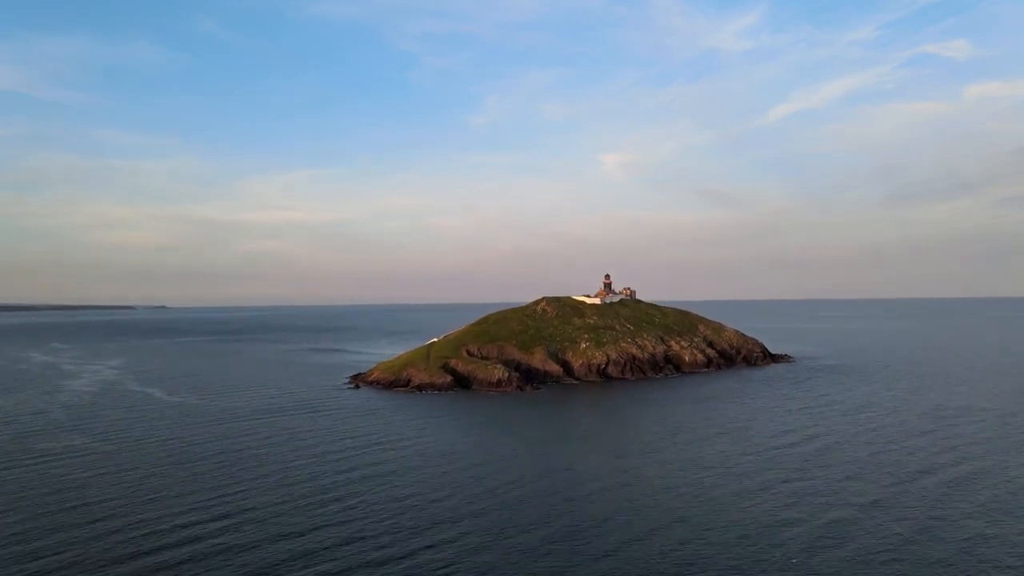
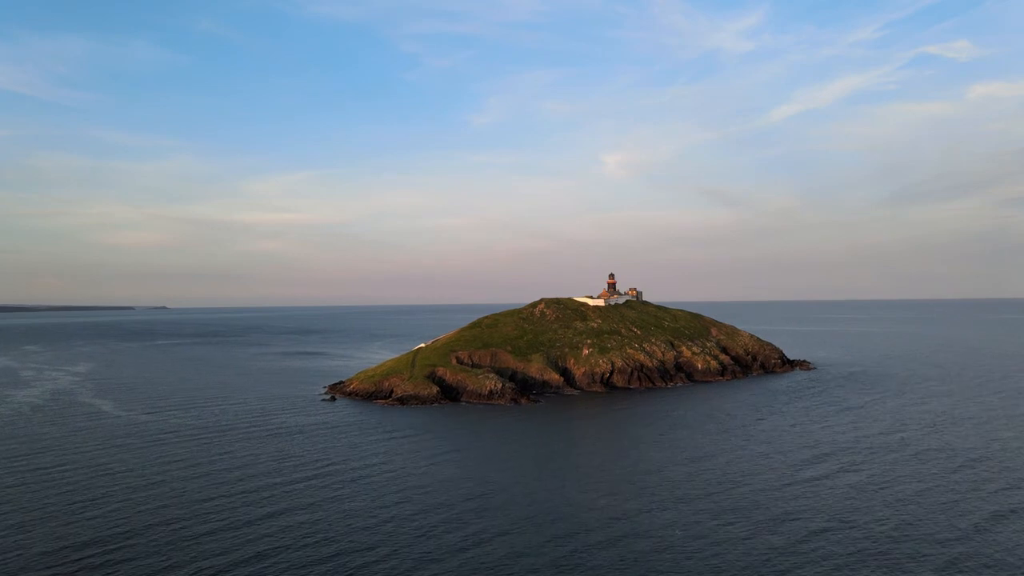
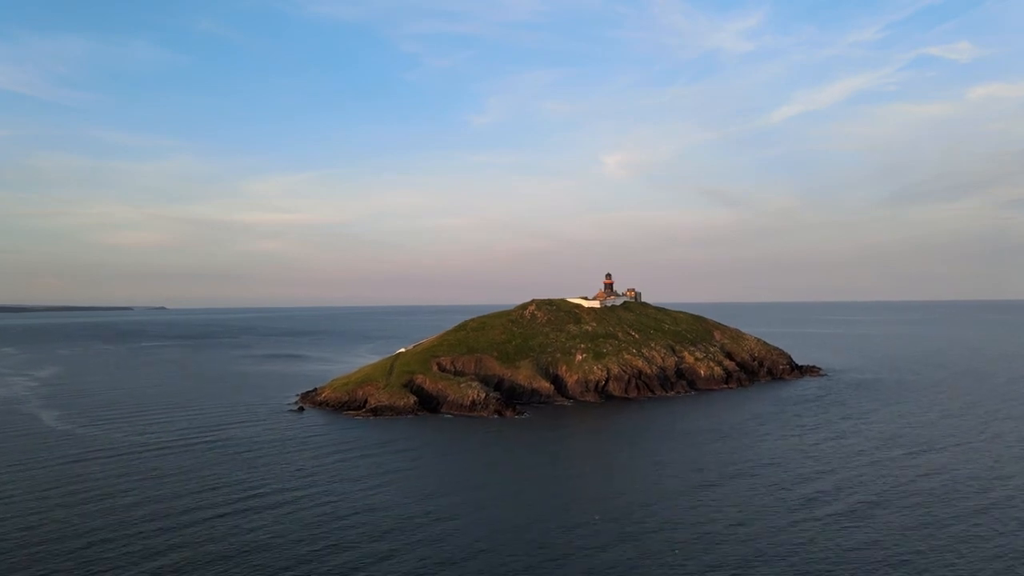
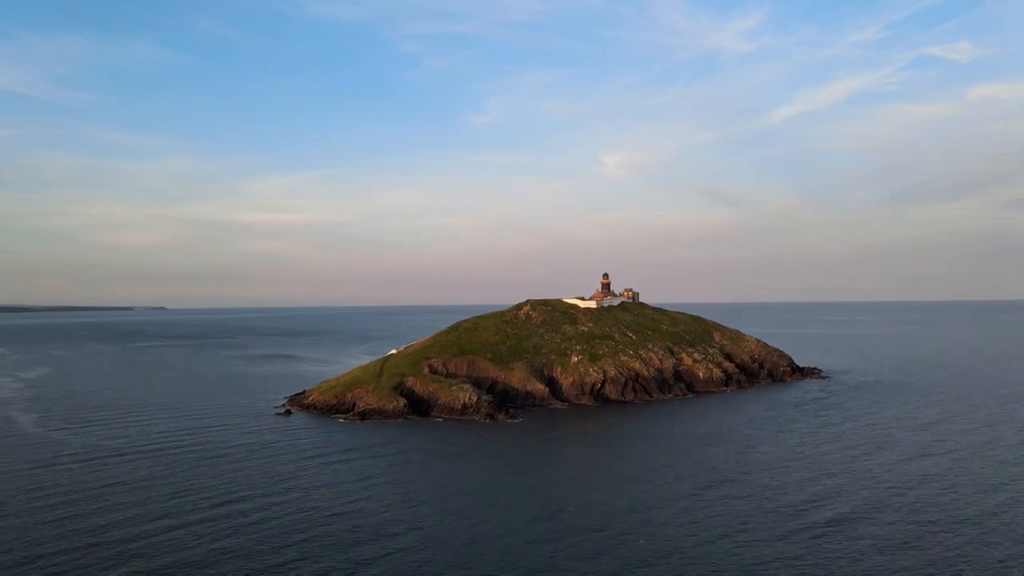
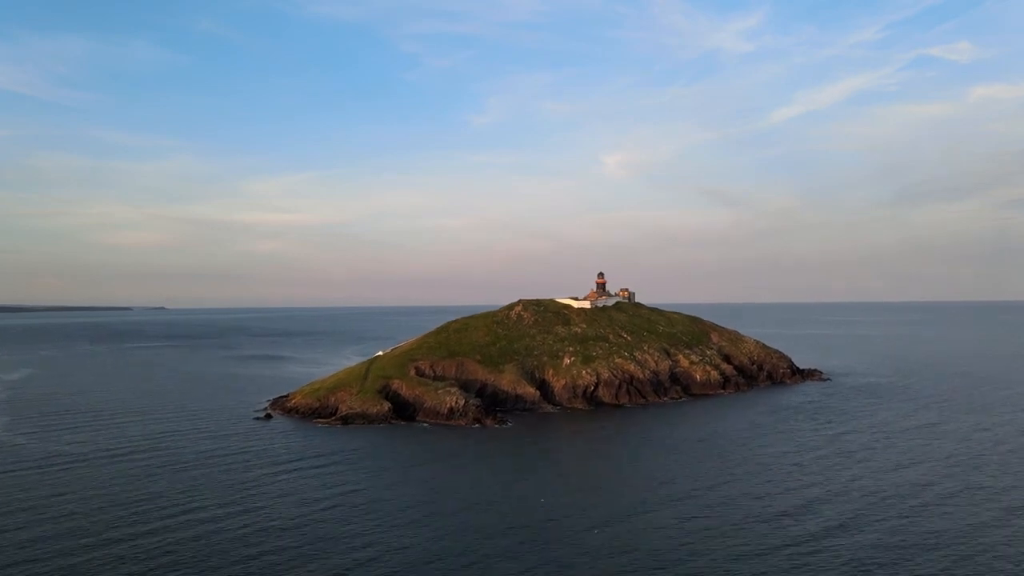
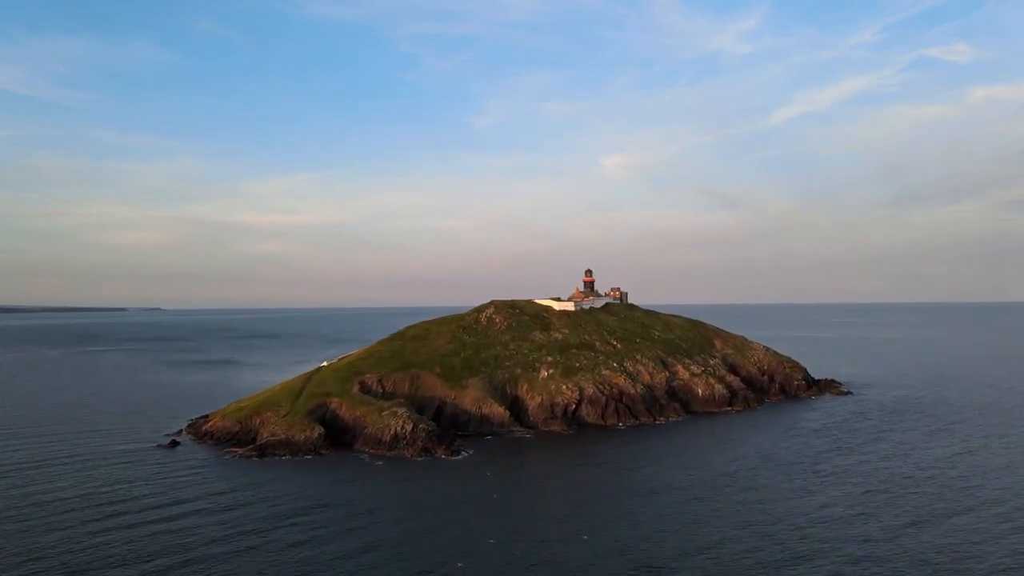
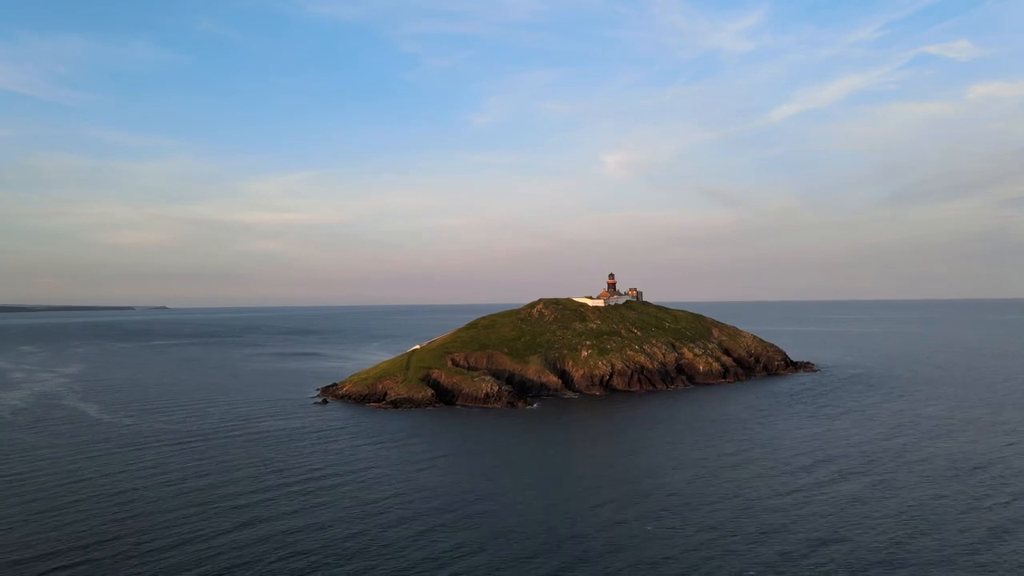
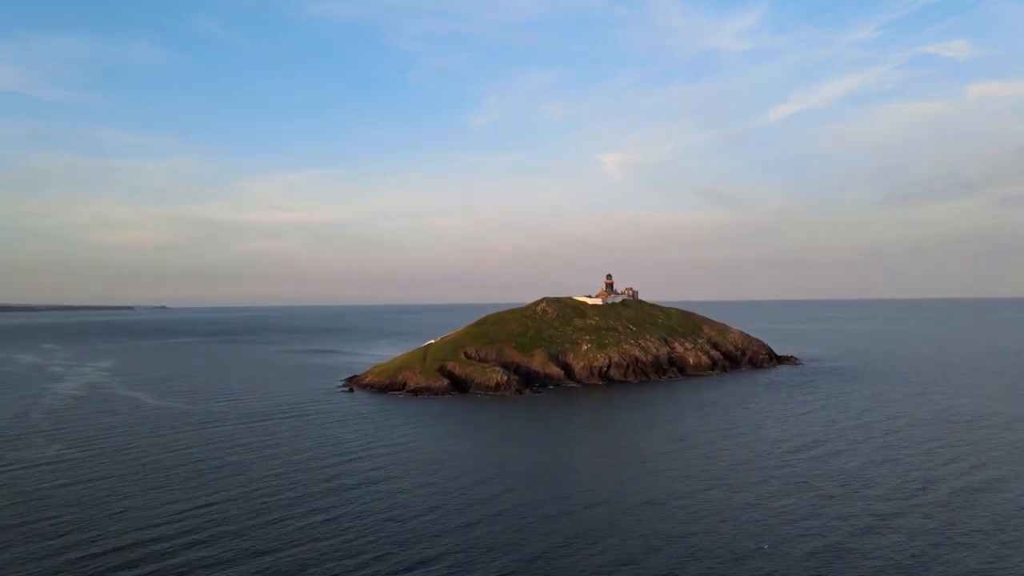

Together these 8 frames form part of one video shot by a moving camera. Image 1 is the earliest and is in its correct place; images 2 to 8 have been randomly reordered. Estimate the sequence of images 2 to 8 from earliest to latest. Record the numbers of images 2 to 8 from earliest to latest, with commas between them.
8, 2, 7, 3, 4, 5, 6
